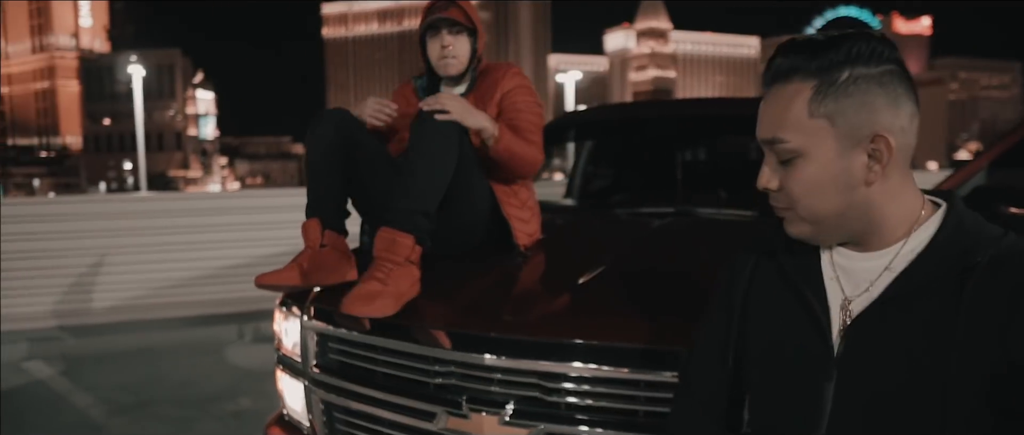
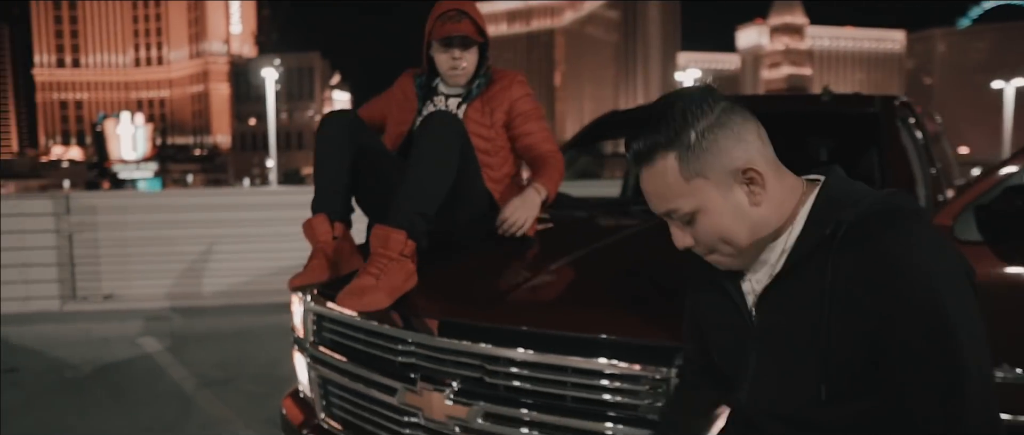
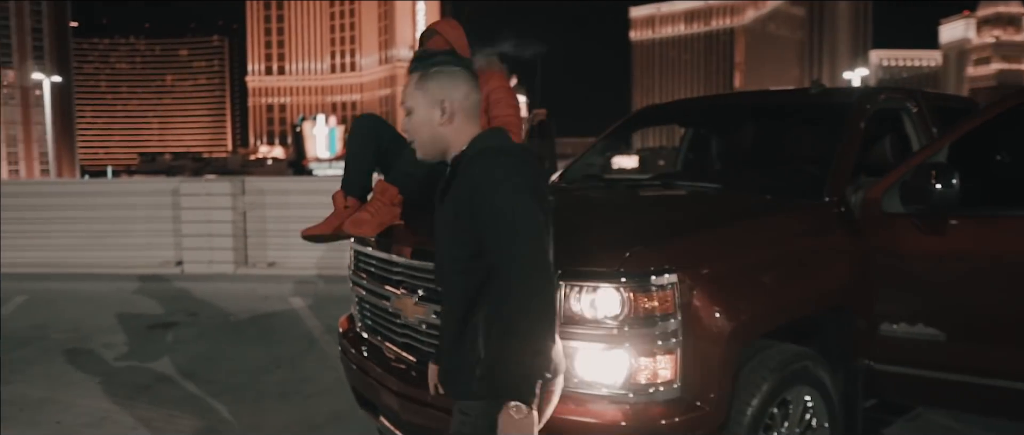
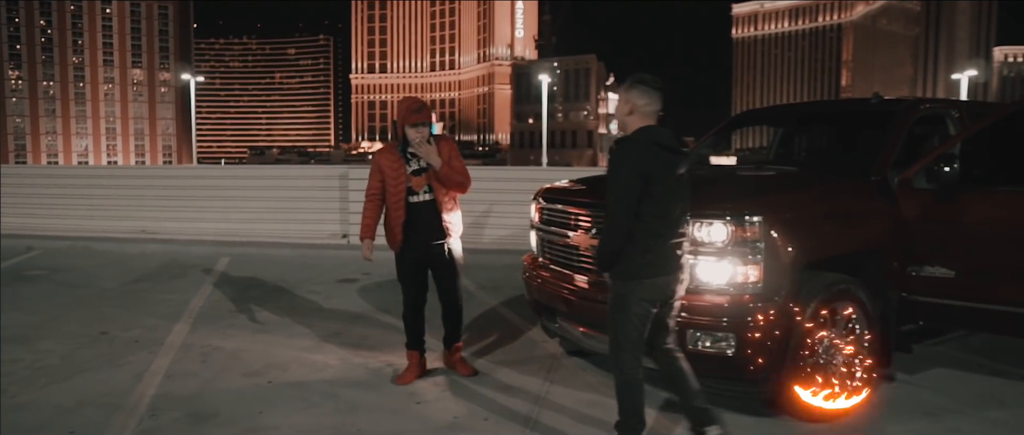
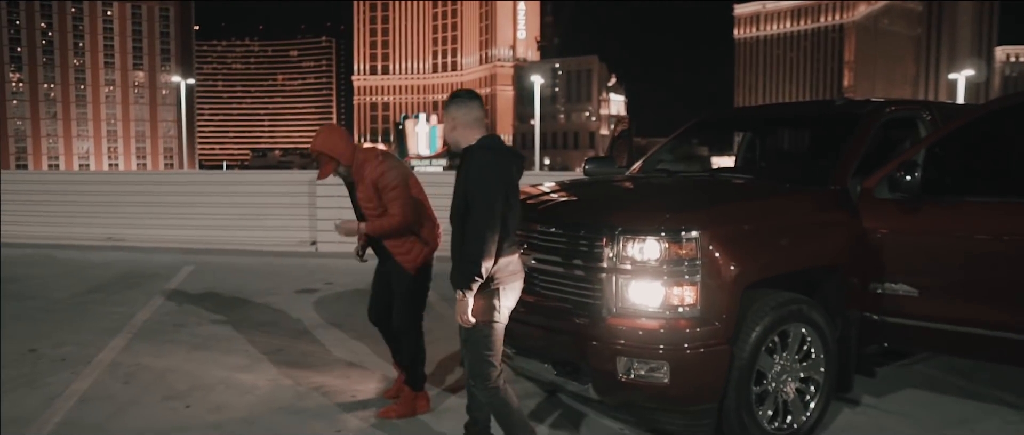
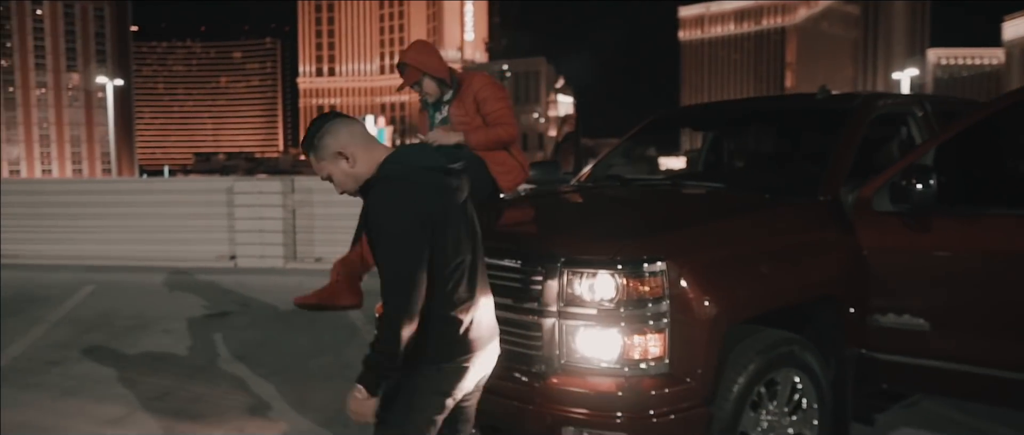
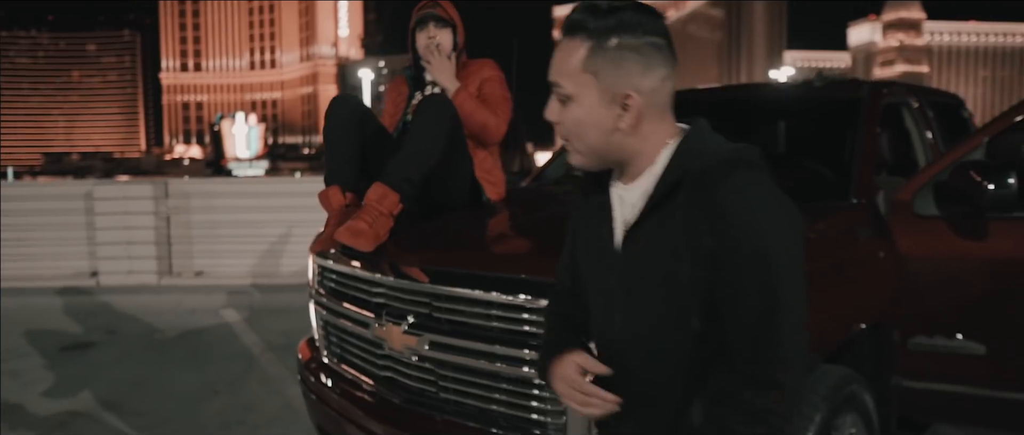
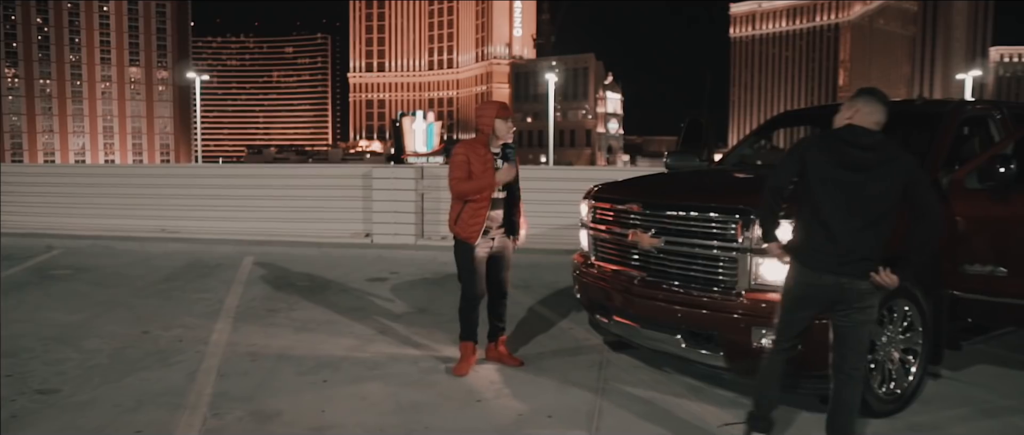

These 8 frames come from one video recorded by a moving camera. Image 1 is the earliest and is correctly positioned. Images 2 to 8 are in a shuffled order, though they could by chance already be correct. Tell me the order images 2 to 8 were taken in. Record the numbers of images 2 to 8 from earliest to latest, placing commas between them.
2, 7, 3, 6, 5, 4, 8
